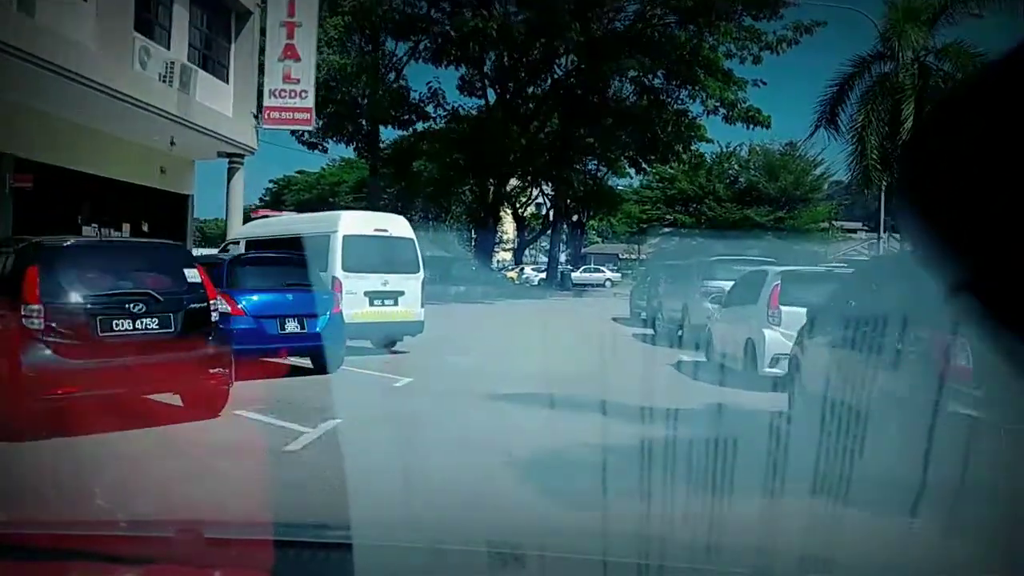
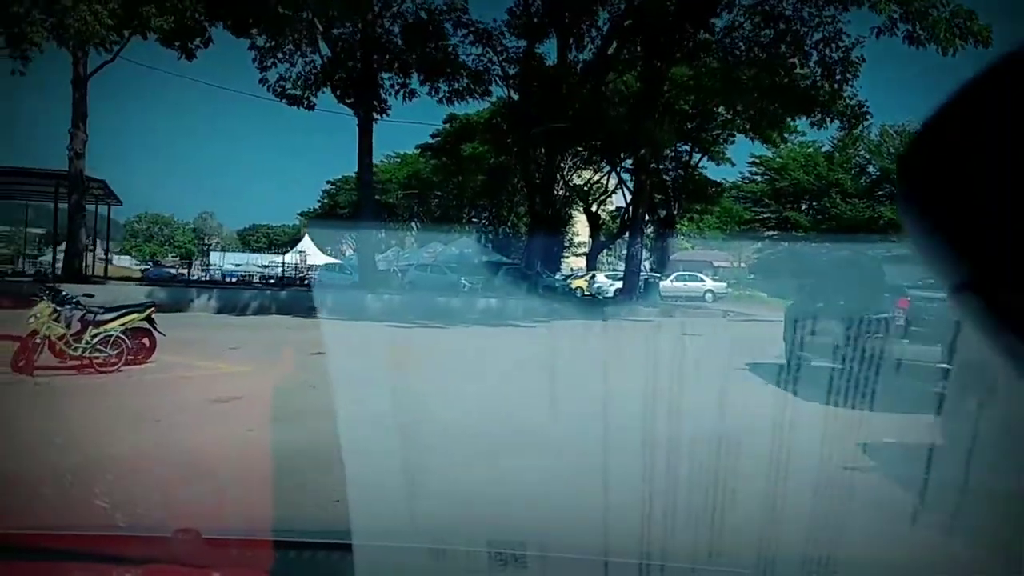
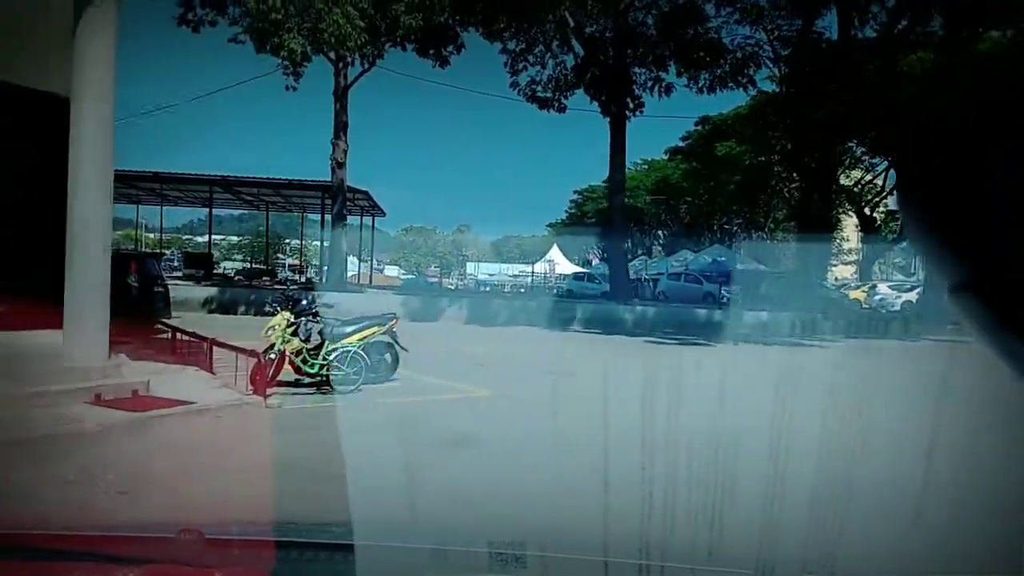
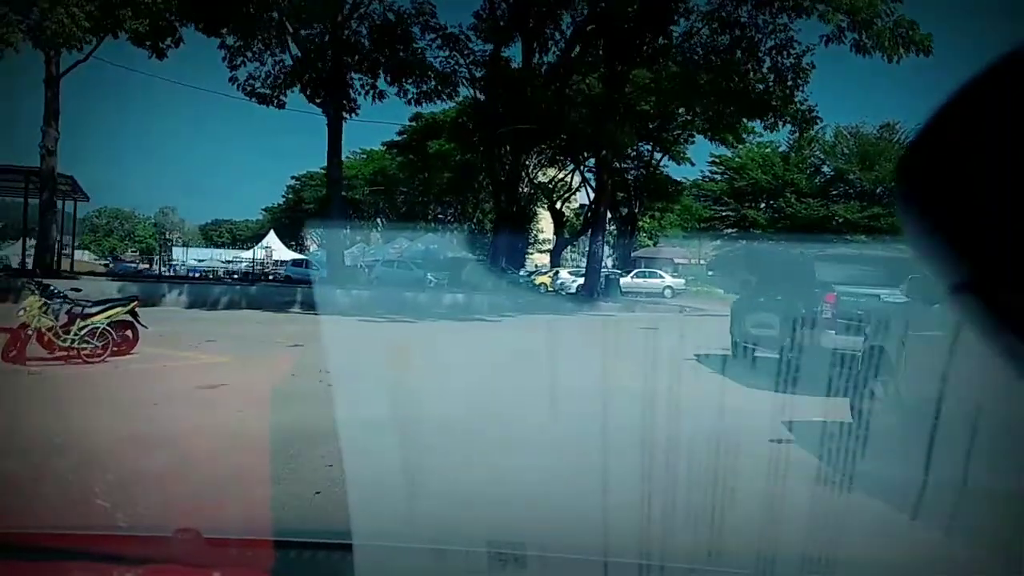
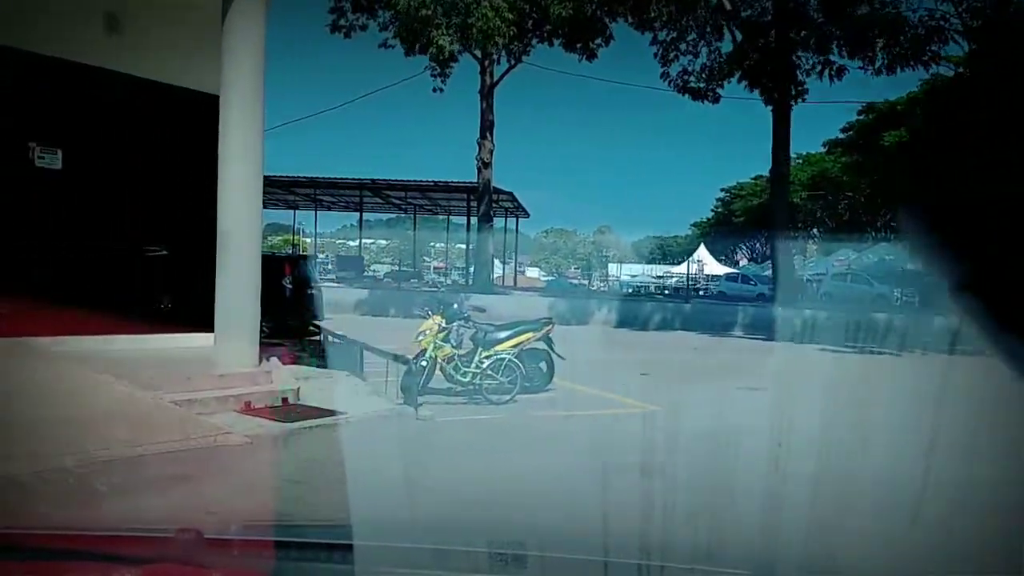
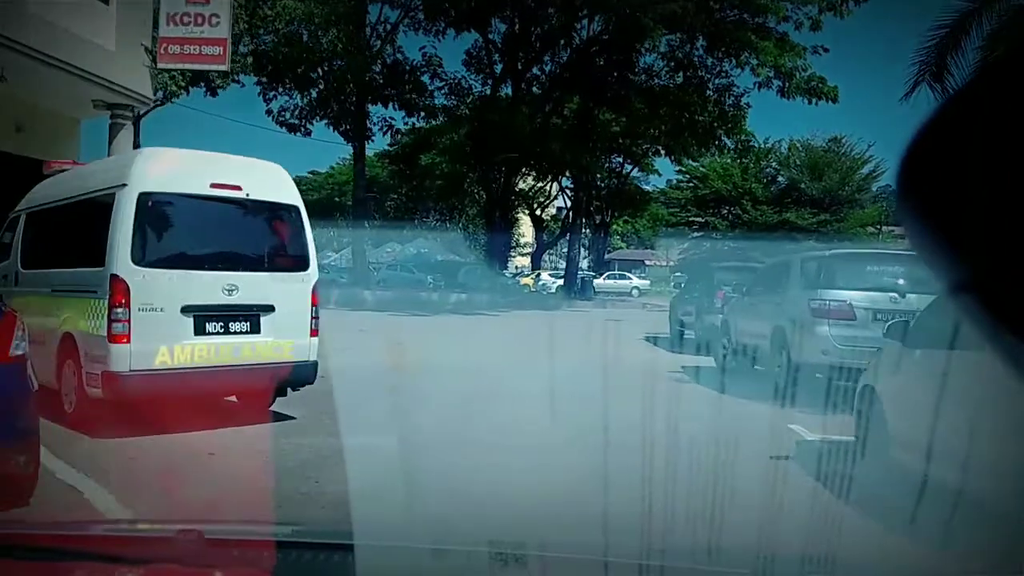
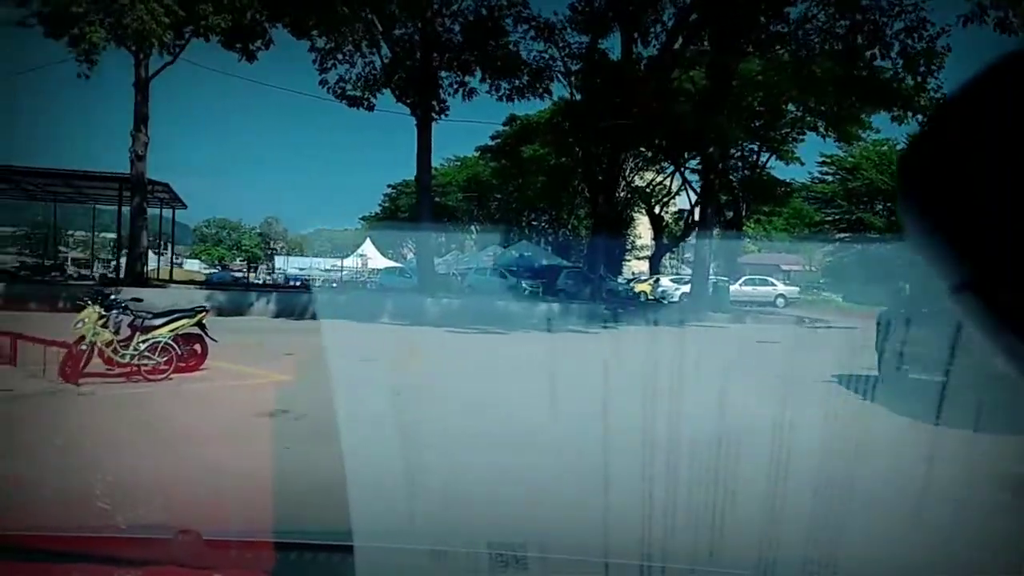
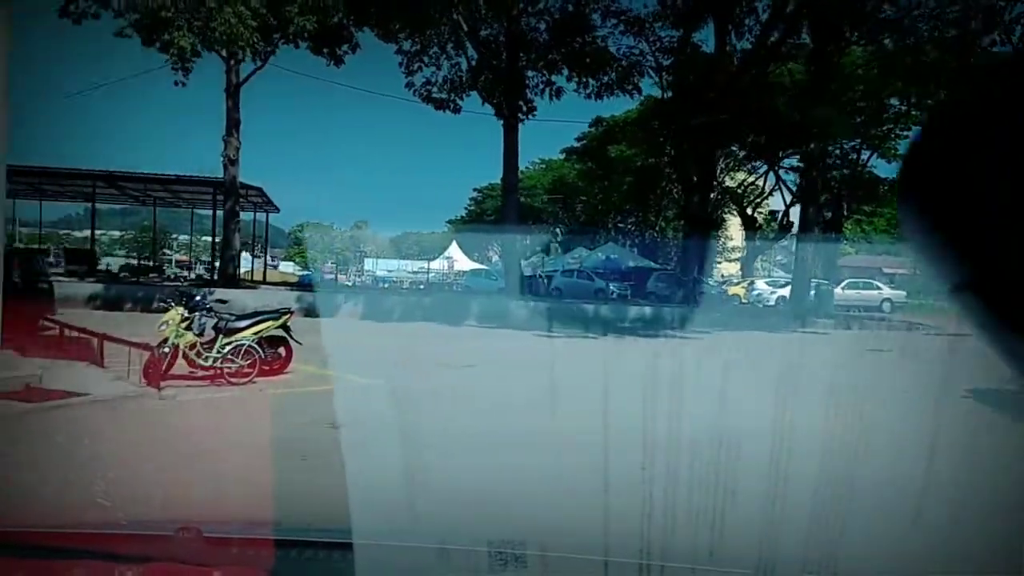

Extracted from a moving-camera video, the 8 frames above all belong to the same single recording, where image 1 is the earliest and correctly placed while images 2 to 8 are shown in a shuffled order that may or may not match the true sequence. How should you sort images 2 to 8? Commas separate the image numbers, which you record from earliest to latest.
6, 4, 2, 7, 8, 3, 5
